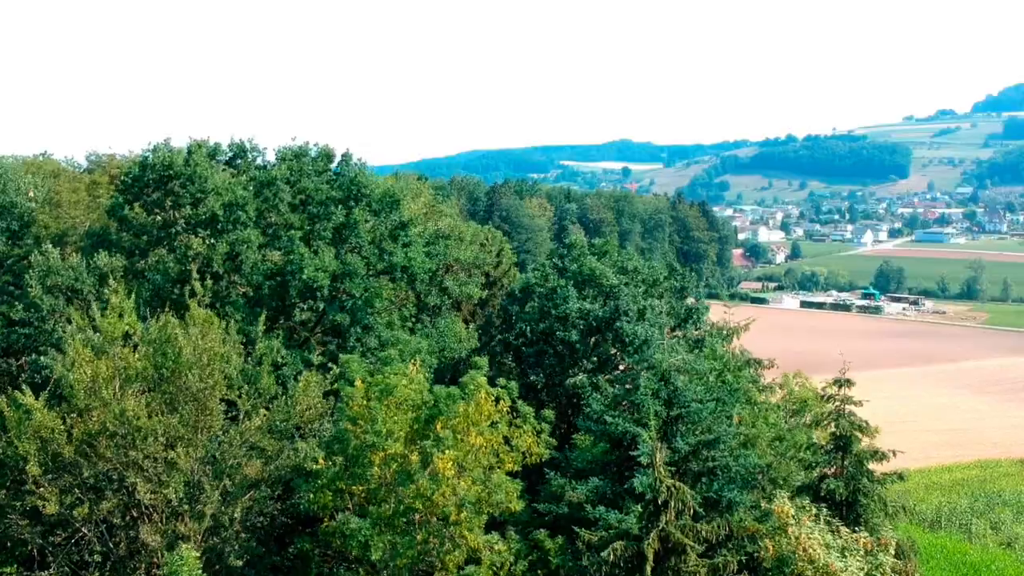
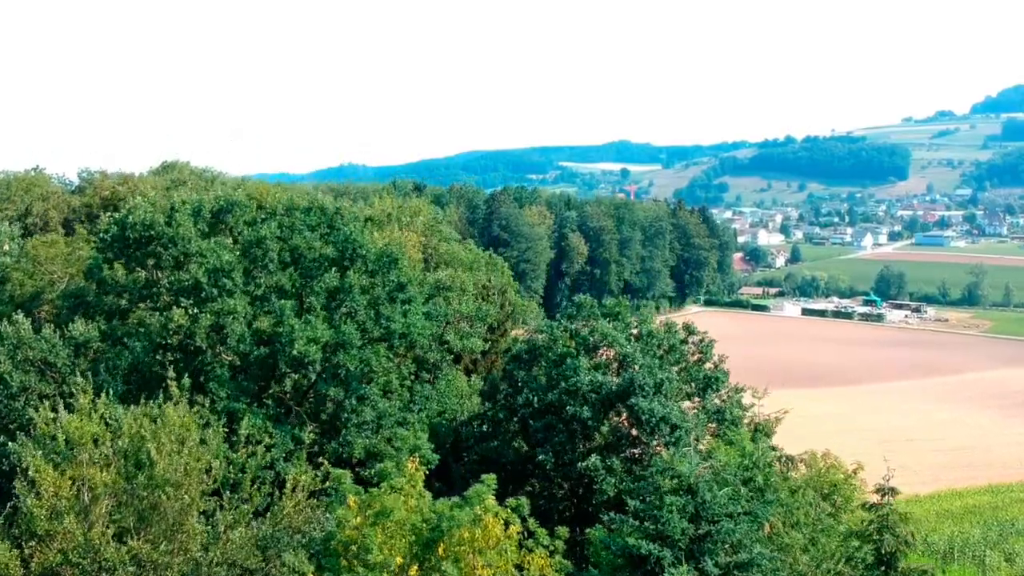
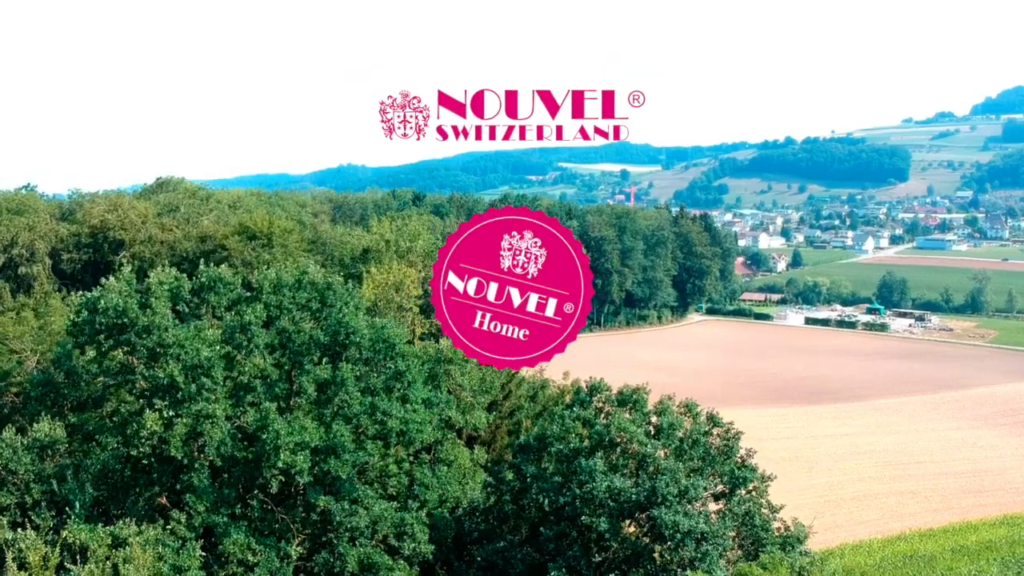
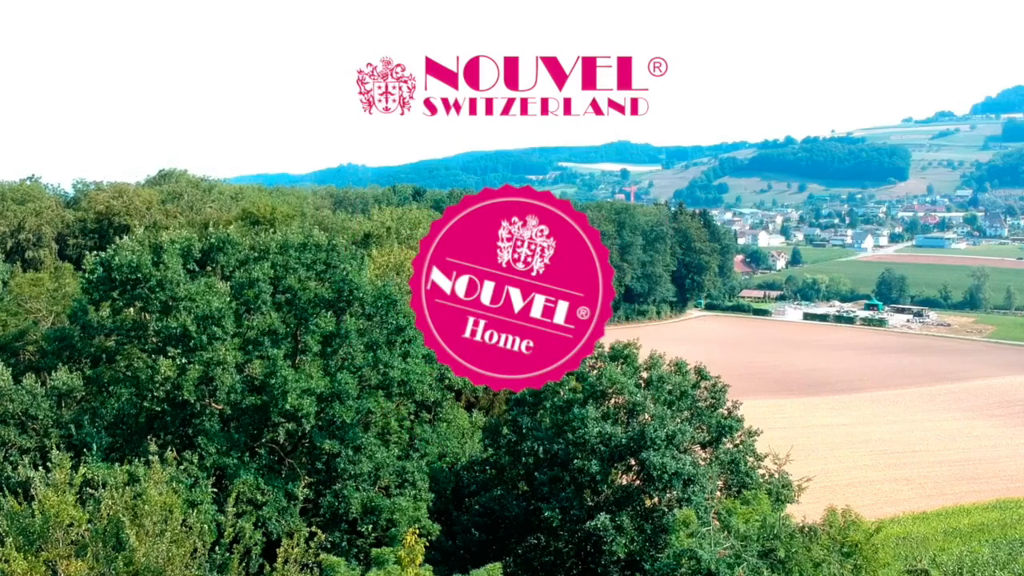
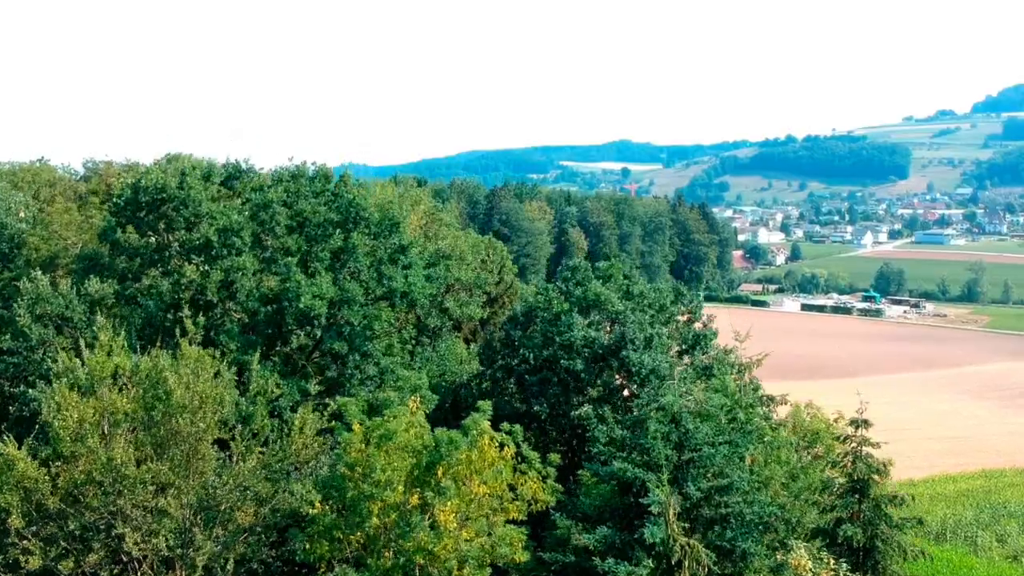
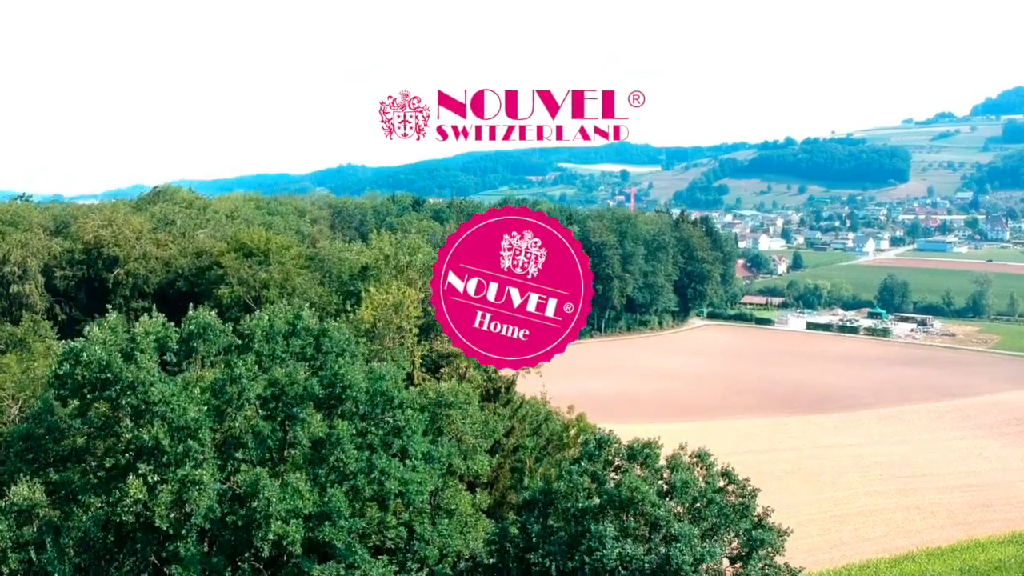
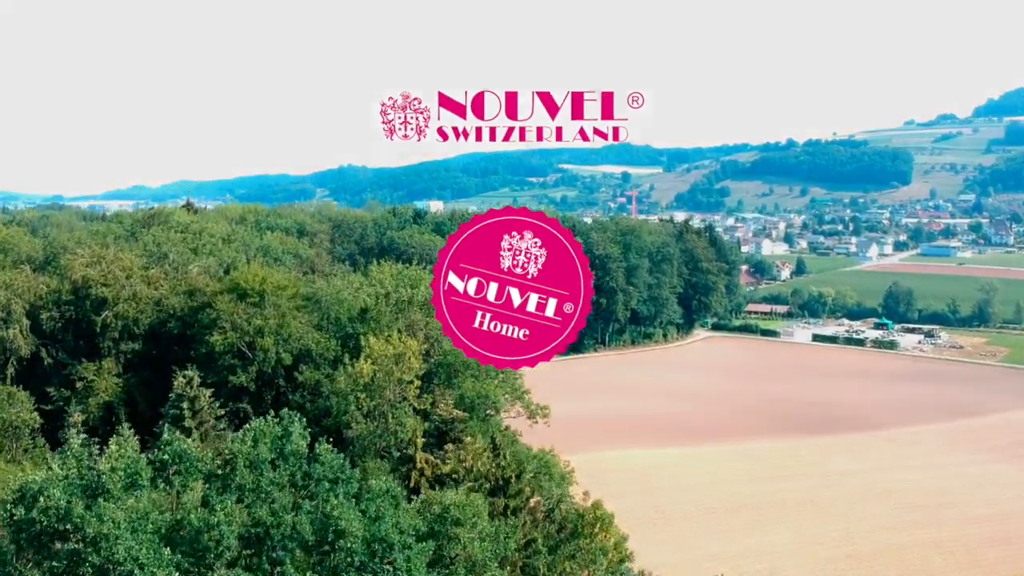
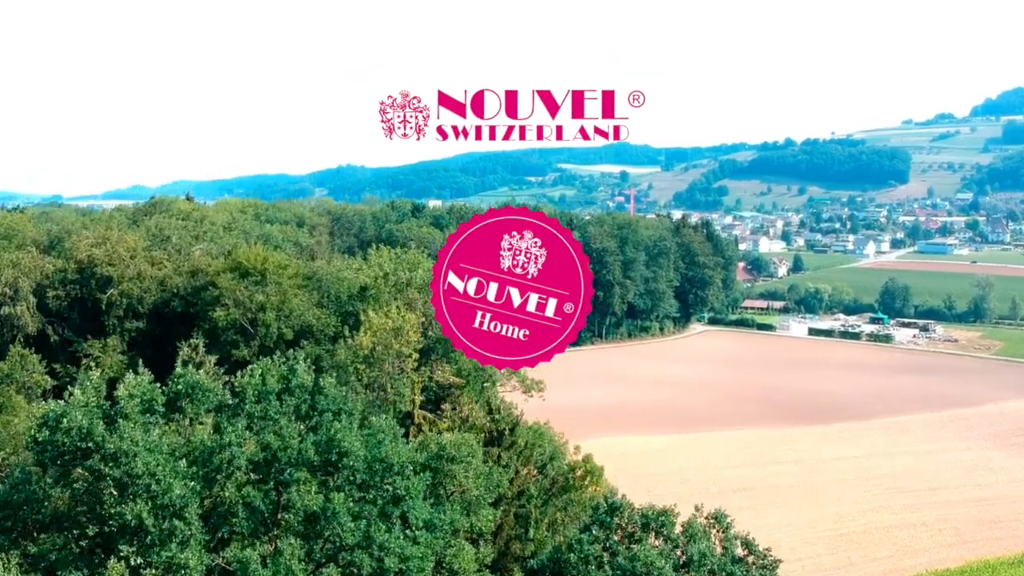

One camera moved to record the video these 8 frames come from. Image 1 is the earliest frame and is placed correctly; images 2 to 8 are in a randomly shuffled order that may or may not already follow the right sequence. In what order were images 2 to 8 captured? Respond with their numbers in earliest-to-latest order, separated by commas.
5, 2, 4, 3, 6, 8, 7
